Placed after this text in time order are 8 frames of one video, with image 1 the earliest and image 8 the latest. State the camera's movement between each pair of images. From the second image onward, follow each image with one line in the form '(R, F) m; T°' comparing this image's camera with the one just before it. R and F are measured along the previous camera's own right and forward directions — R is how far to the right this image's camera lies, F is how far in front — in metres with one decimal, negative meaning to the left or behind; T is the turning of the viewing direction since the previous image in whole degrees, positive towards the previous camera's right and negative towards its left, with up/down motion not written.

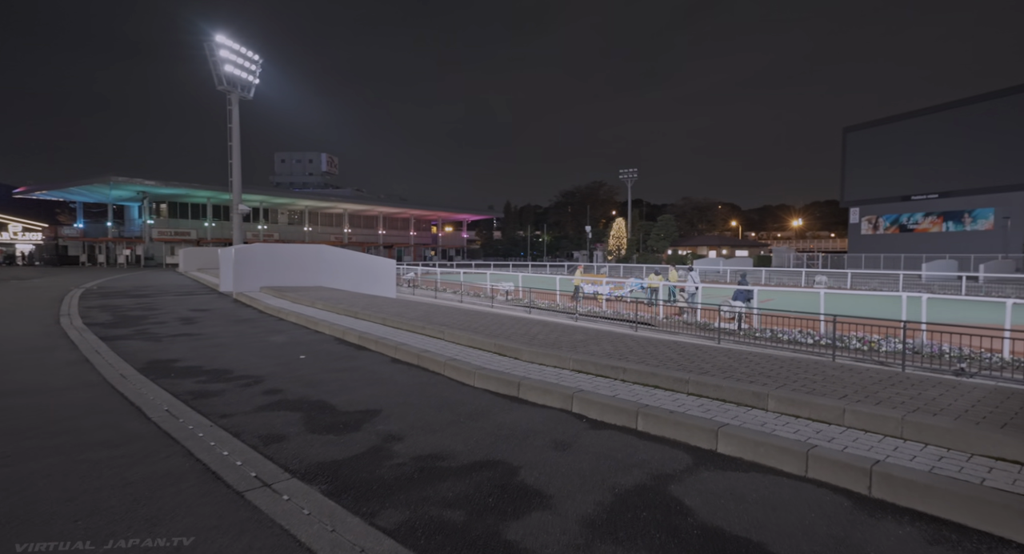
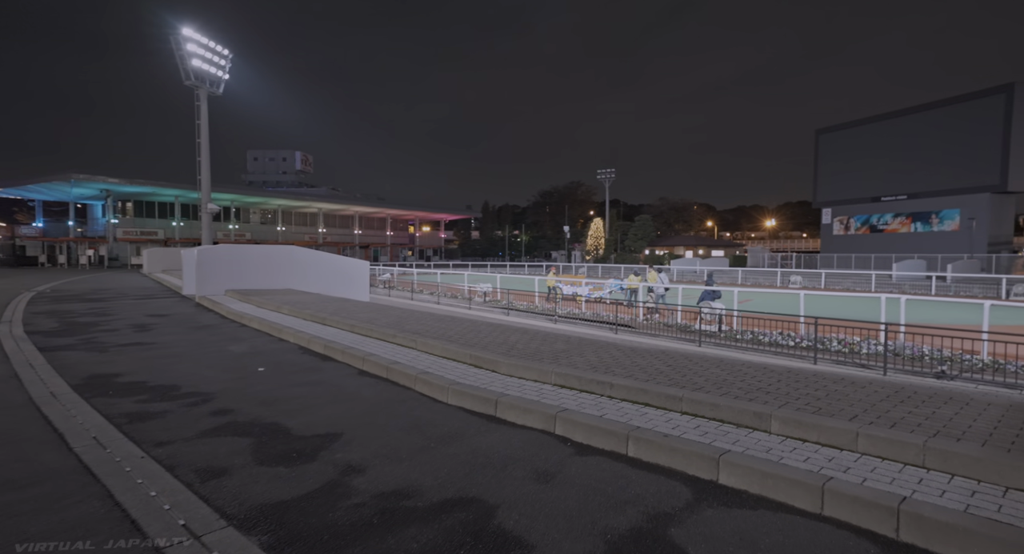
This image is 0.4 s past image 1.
(0.0, +0.4) m; +2°
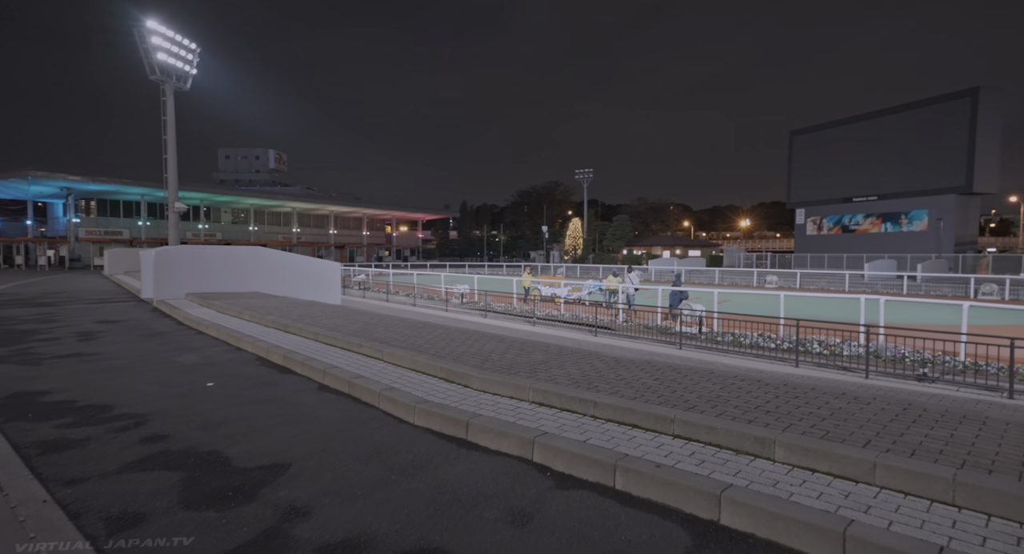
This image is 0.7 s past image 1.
(0.0, +0.4) m; +2°
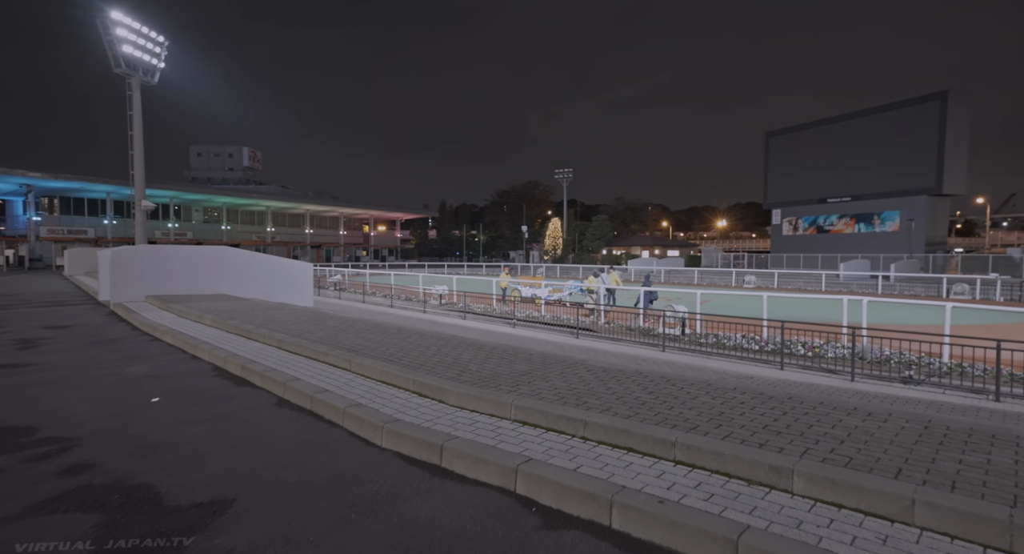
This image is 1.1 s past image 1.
(0.0, +0.4) m; +2°
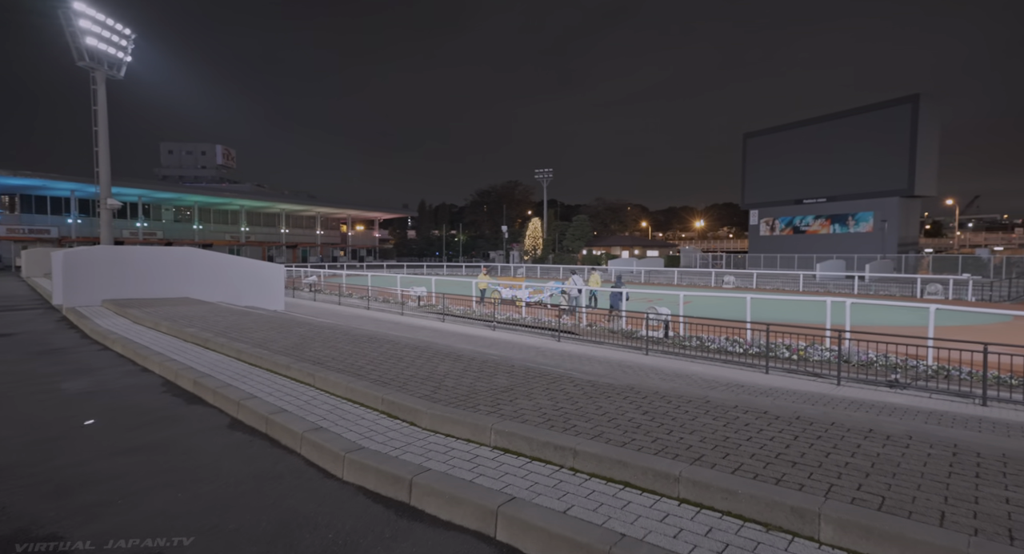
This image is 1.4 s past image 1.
(0.0, +0.4) m; +2°
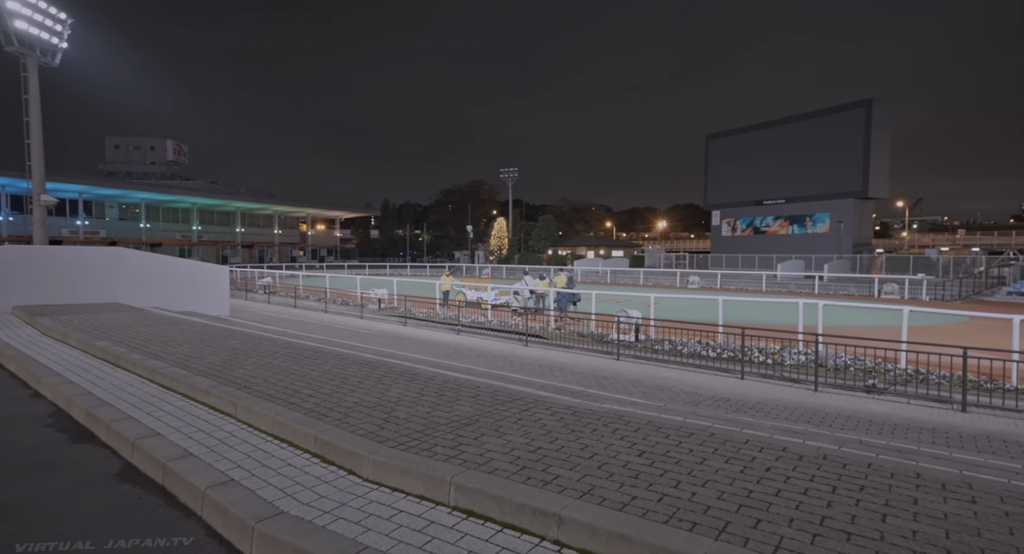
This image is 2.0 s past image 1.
(0.0, +0.7) m; +3°
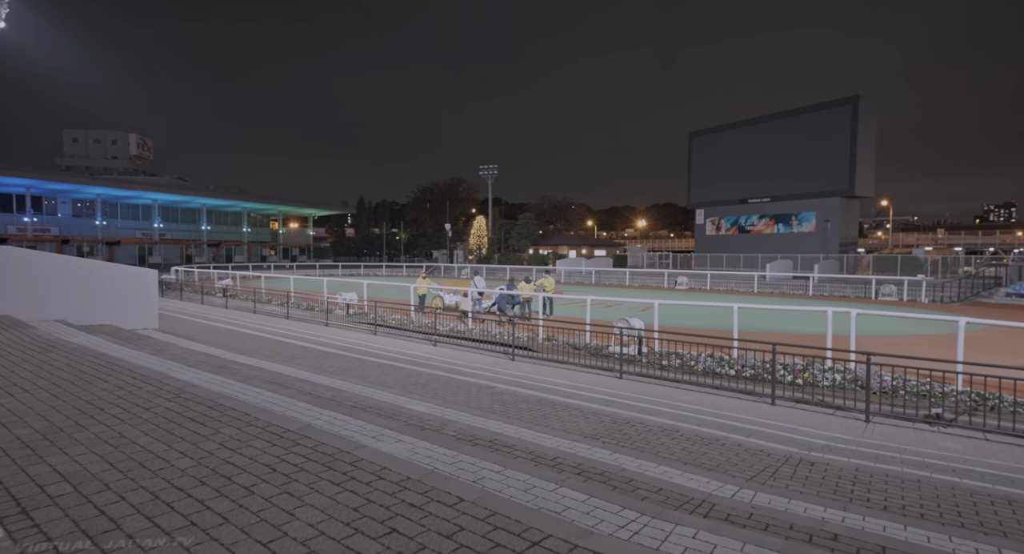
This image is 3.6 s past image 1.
(-0.1, +1.9) m; +2°
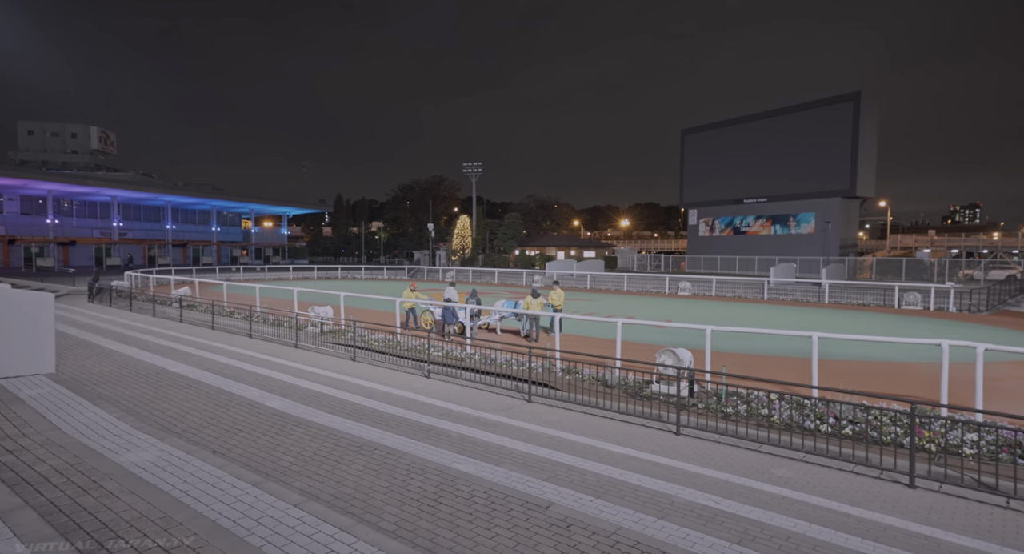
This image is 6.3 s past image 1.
(-0.7, +2.8) m; +2°
